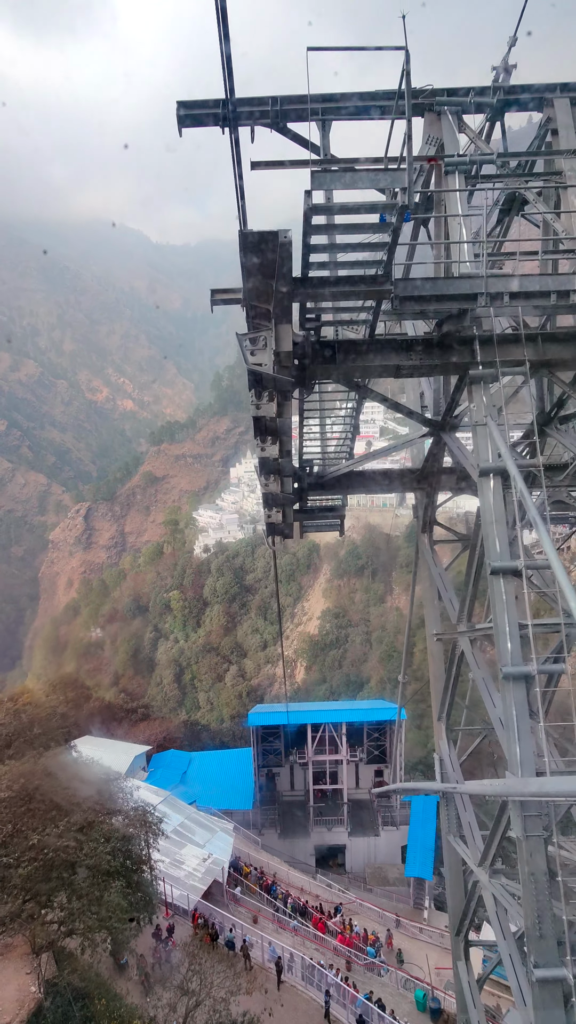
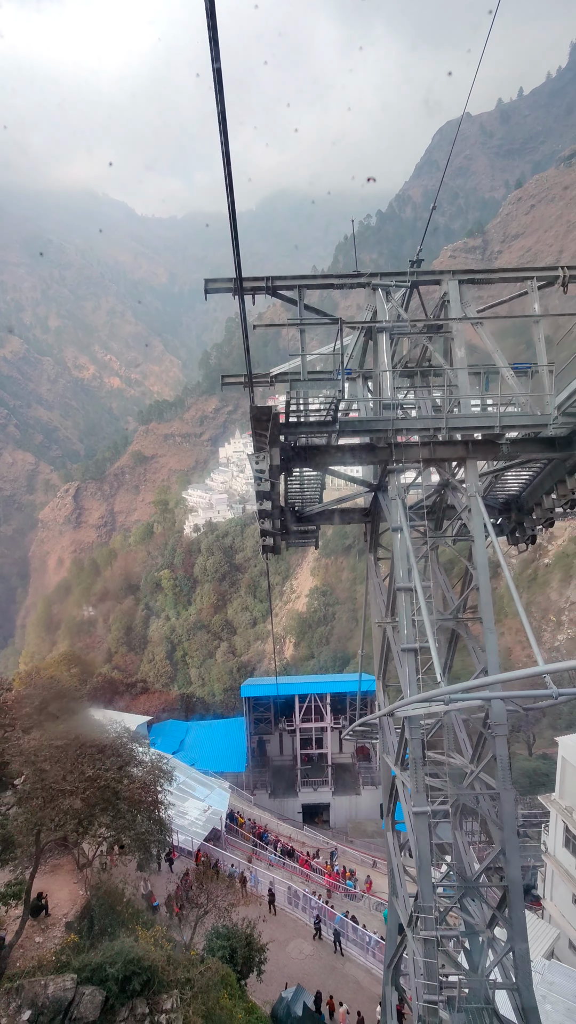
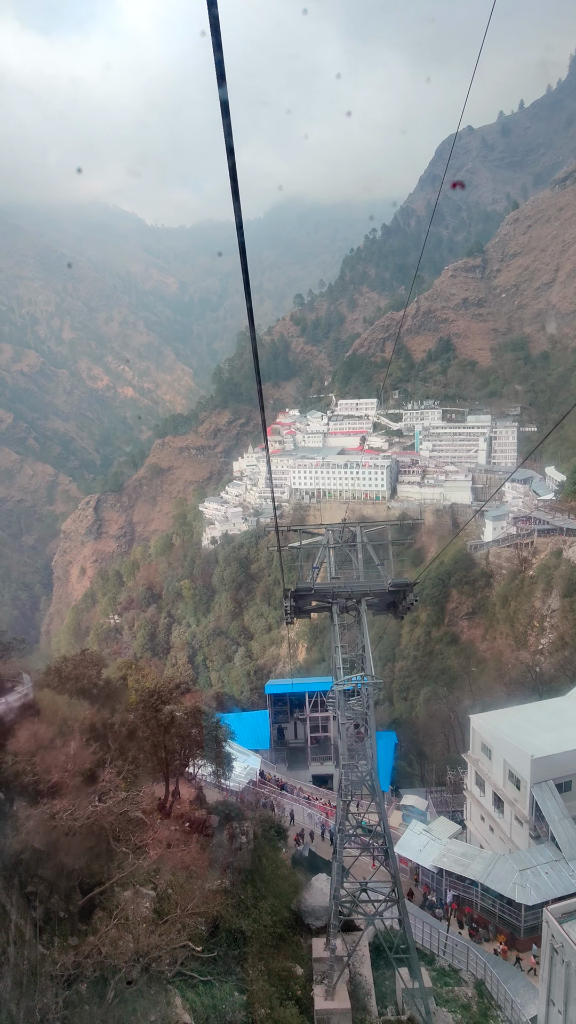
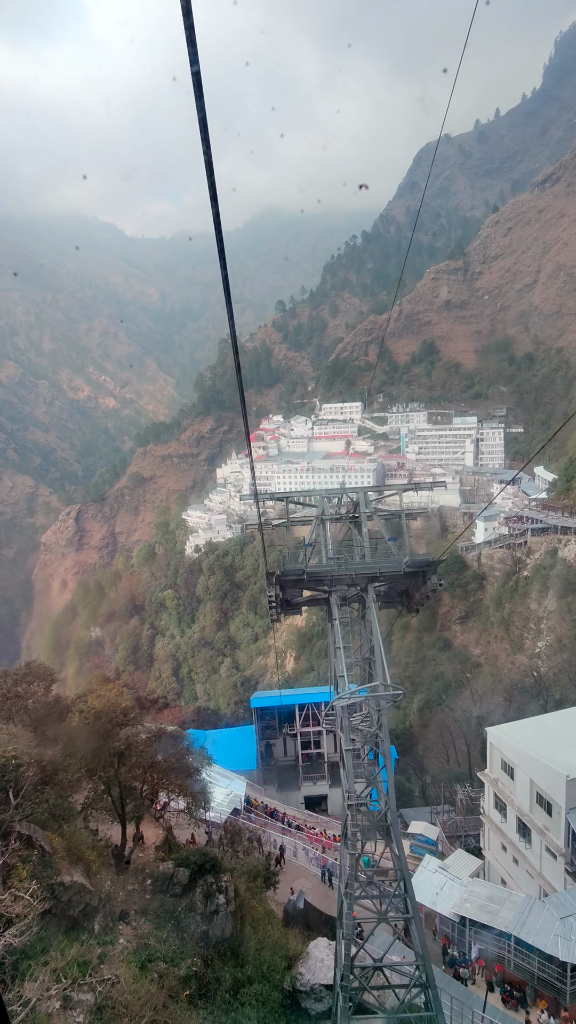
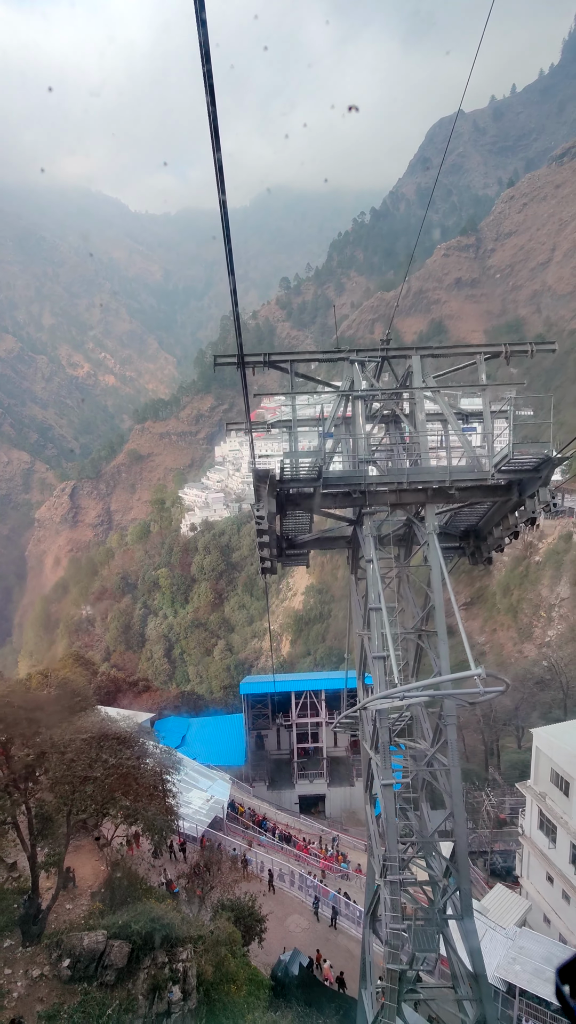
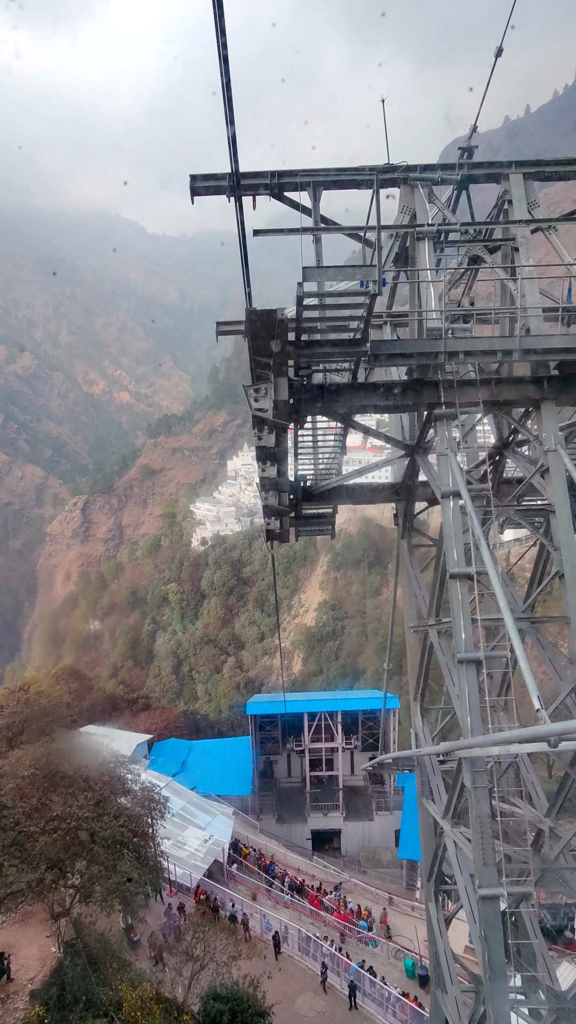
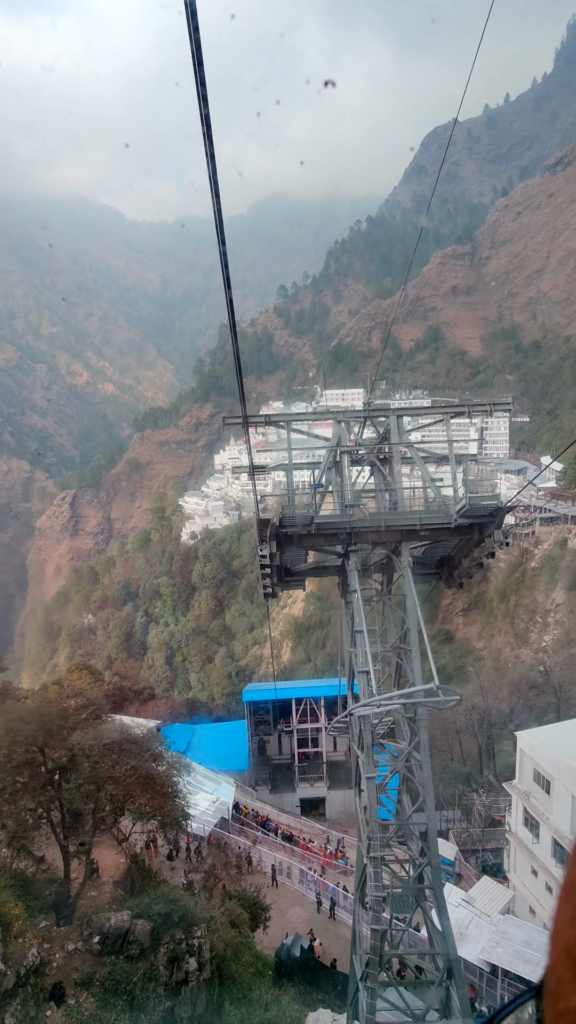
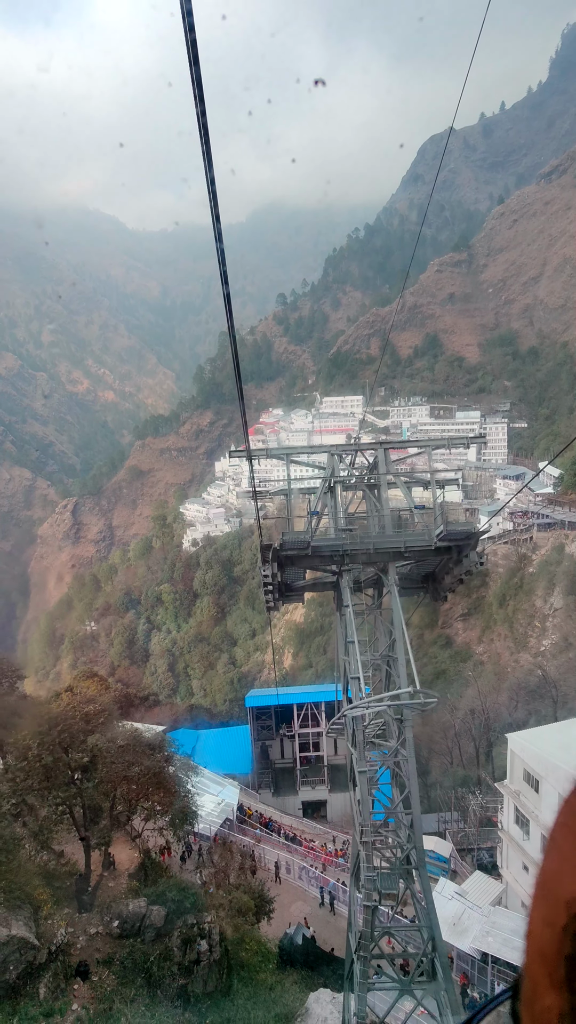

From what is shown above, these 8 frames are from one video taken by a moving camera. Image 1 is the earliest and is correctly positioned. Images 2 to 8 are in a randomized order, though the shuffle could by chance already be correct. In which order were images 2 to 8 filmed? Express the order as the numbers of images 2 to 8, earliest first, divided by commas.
6, 2, 5, 7, 8, 4, 3
